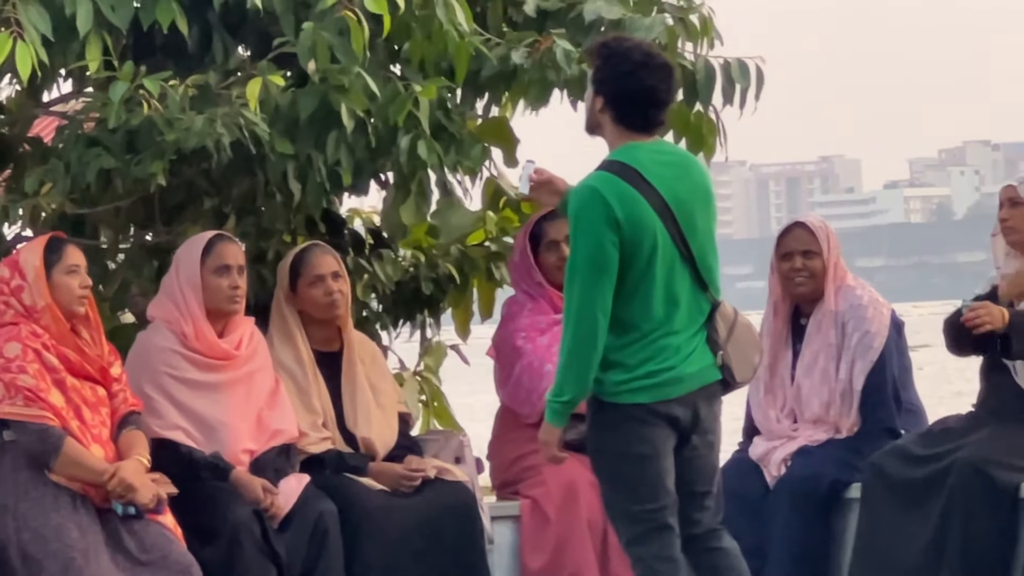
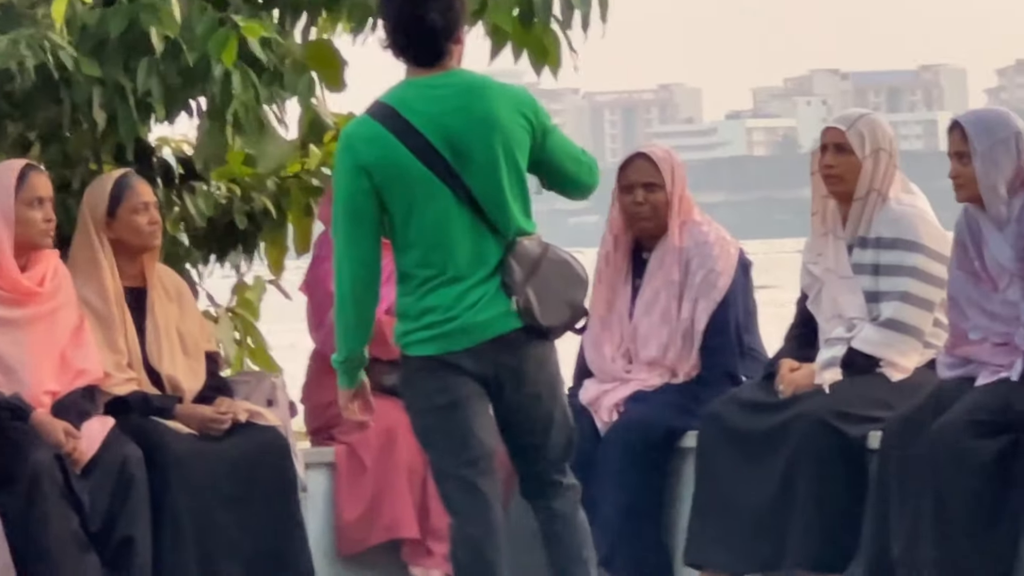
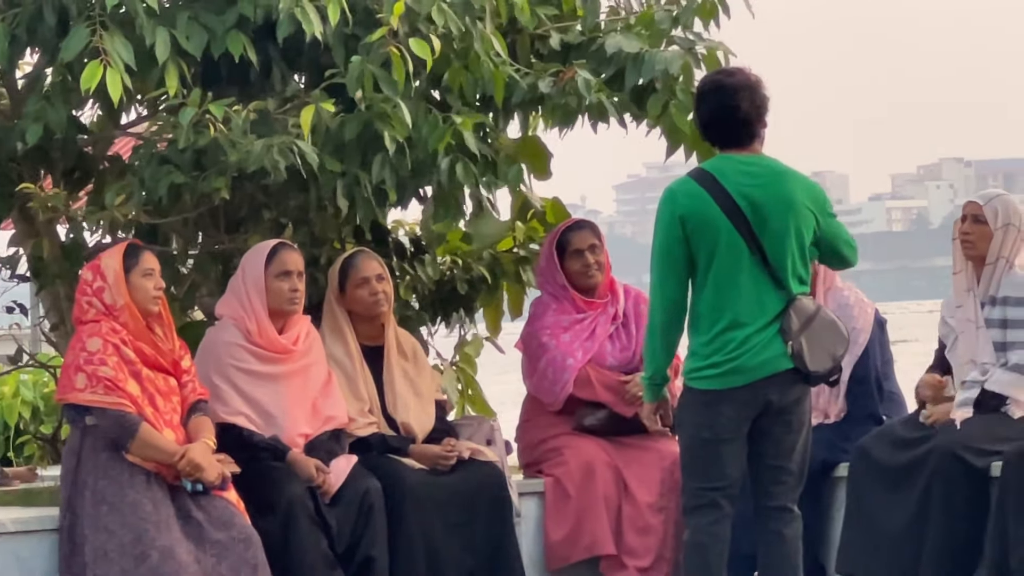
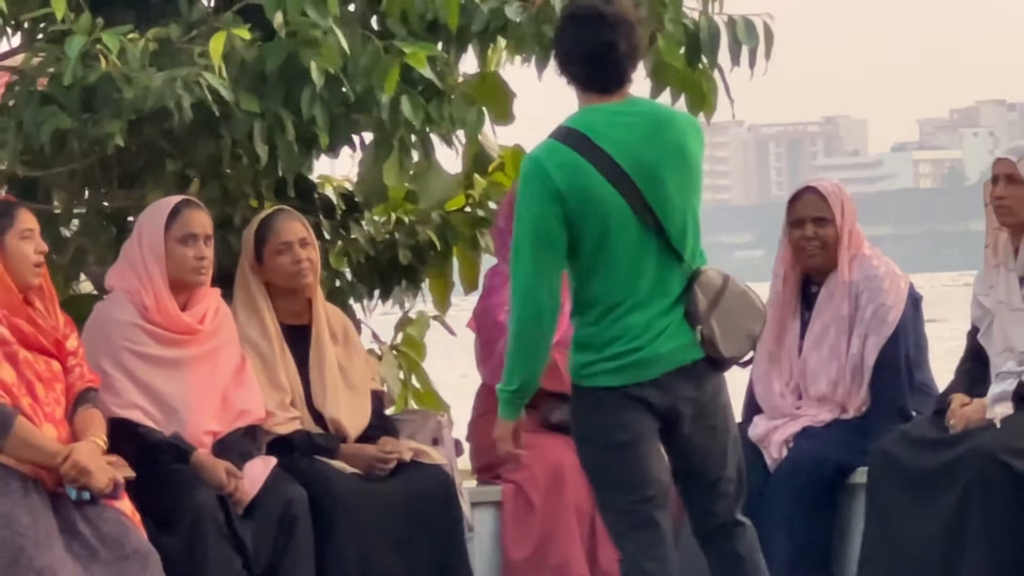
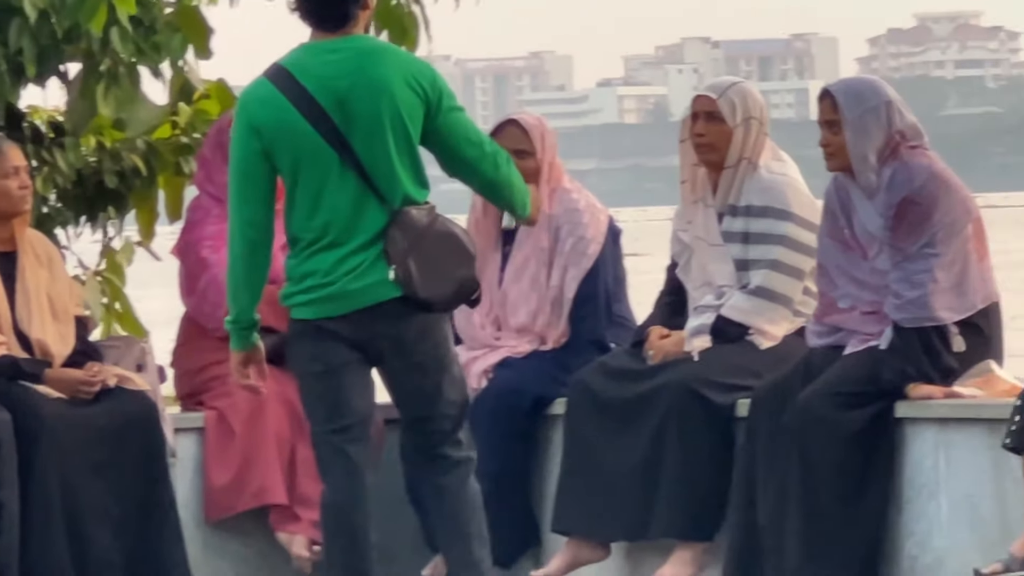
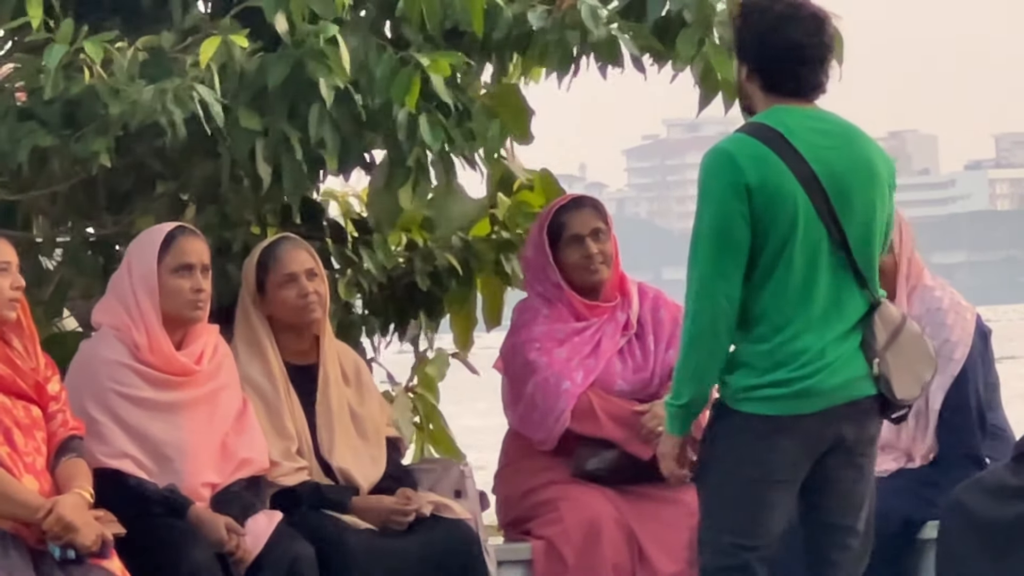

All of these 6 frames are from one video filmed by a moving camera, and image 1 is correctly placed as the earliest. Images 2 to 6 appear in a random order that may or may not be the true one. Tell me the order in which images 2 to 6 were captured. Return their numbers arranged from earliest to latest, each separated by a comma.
3, 6, 4, 2, 5
